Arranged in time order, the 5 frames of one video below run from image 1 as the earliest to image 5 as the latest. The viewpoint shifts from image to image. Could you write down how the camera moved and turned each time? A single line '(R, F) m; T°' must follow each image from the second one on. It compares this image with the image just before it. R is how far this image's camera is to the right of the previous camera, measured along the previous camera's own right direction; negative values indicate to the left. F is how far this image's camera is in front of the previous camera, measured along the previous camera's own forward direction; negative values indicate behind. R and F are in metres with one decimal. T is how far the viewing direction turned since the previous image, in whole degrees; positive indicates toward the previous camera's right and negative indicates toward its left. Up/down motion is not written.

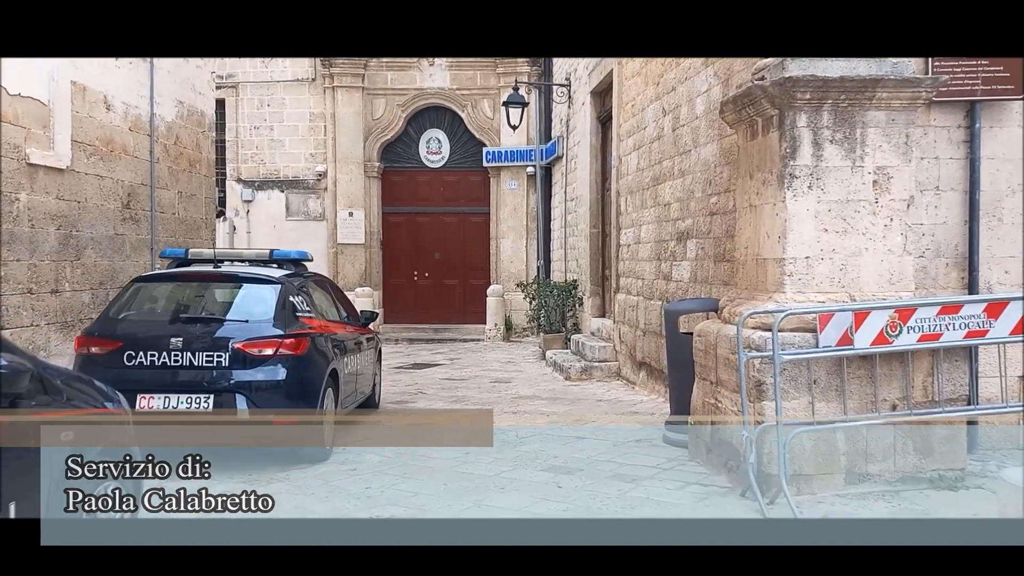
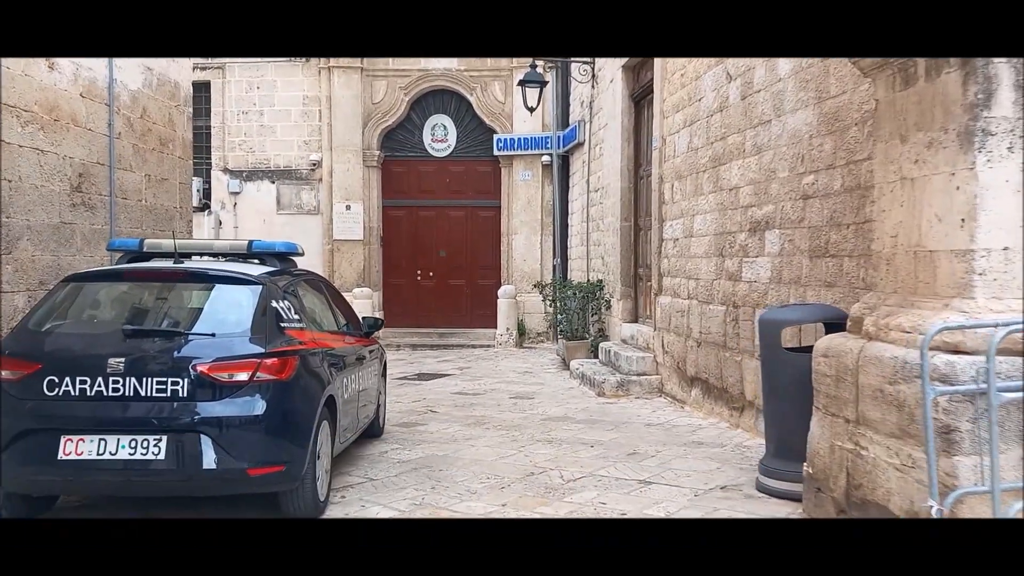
(-0.3, +1.4) m; 0°
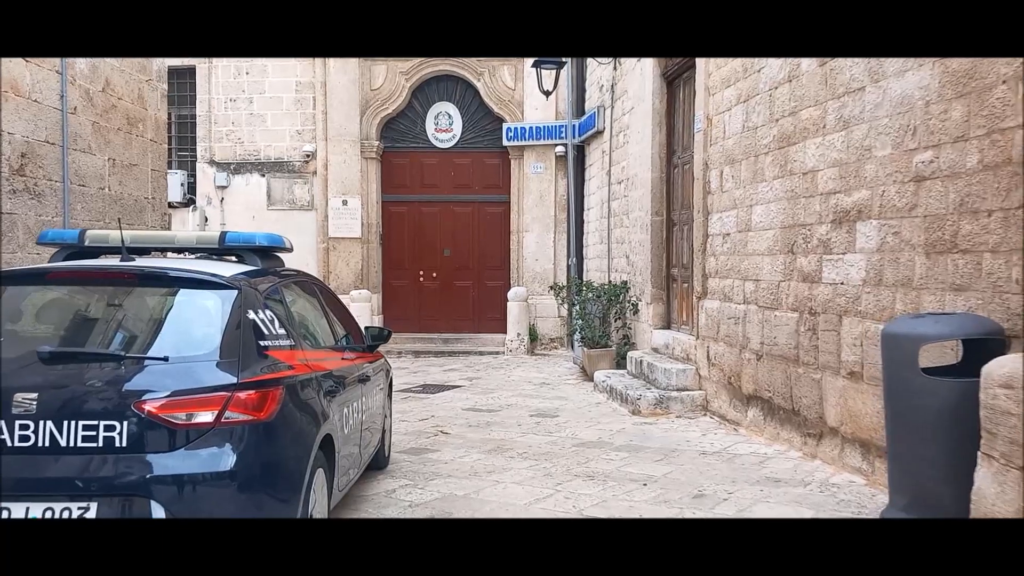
(-0.2, +1.1) m; 0°
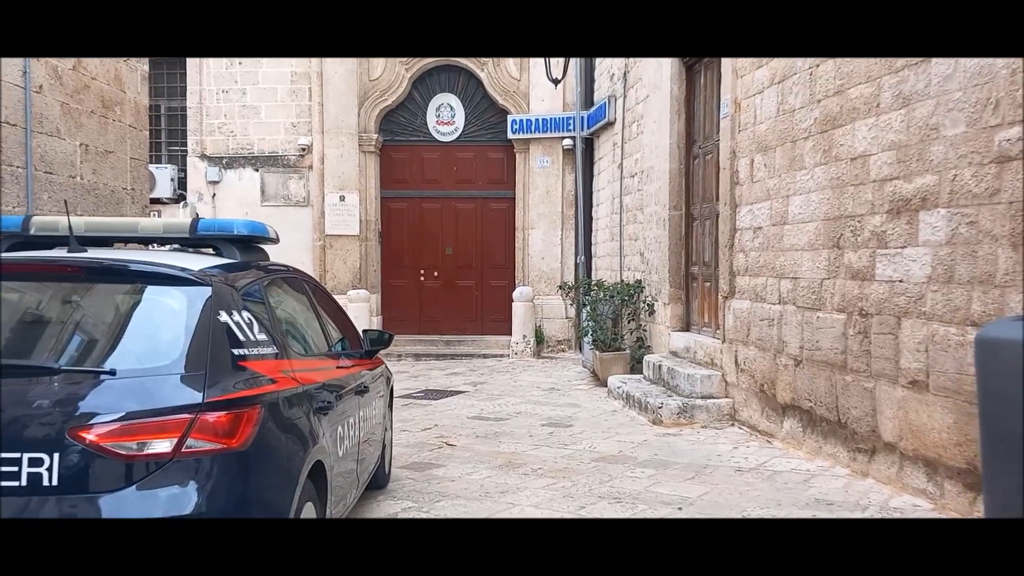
(-0.1, +0.6) m; 0°
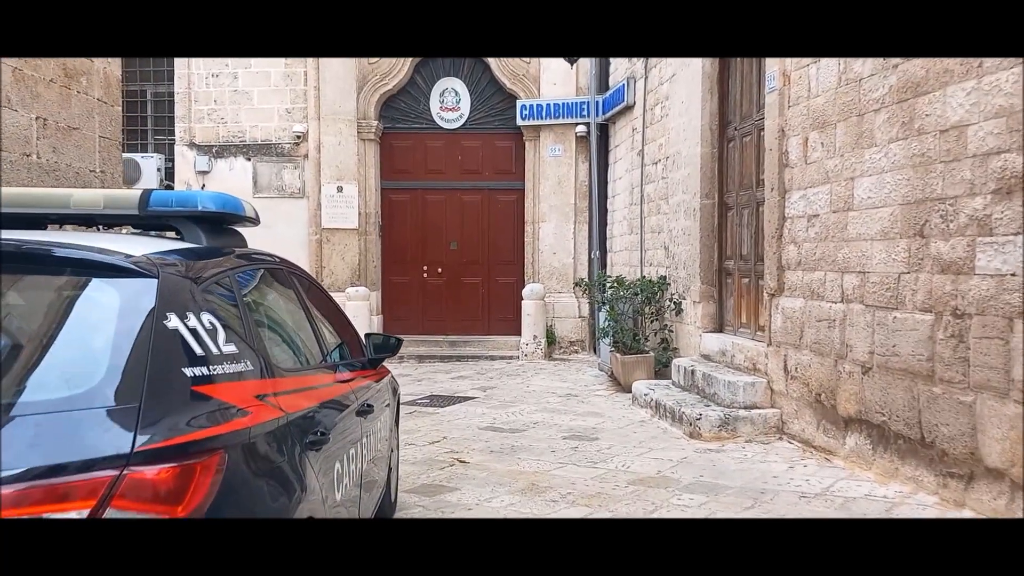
(-0.1, +0.8) m; 0°
